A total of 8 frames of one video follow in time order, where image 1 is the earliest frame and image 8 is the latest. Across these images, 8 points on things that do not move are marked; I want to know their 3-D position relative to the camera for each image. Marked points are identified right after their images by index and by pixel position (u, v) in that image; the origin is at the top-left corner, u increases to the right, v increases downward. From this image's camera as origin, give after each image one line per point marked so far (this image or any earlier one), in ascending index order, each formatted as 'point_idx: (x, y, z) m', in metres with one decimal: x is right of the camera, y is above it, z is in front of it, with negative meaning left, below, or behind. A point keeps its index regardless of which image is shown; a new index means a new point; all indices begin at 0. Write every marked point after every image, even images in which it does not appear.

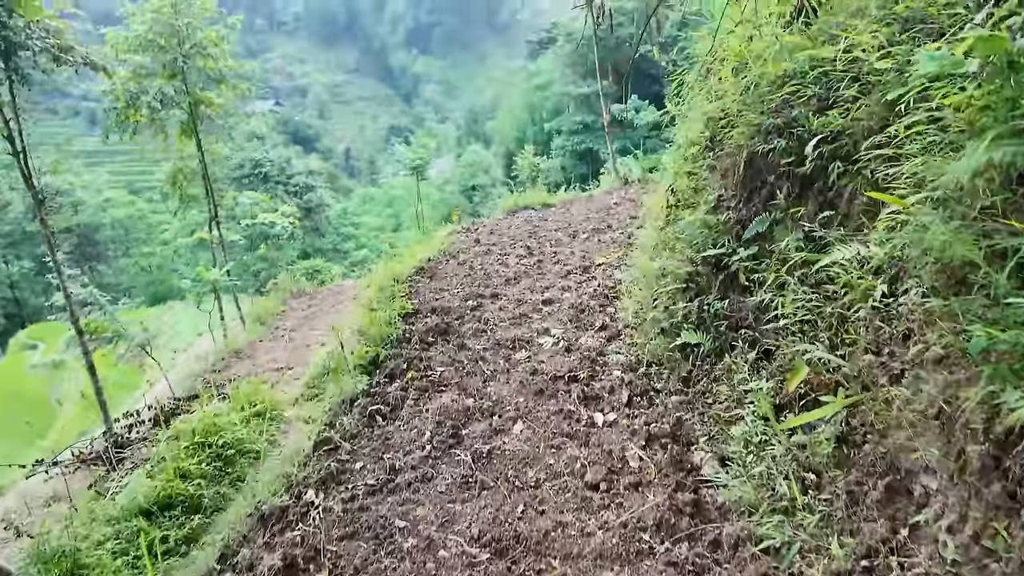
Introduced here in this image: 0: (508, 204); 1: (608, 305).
0: (0.0, +1.2, +8.4) m
1: (+0.6, -0.1, +3.6) m
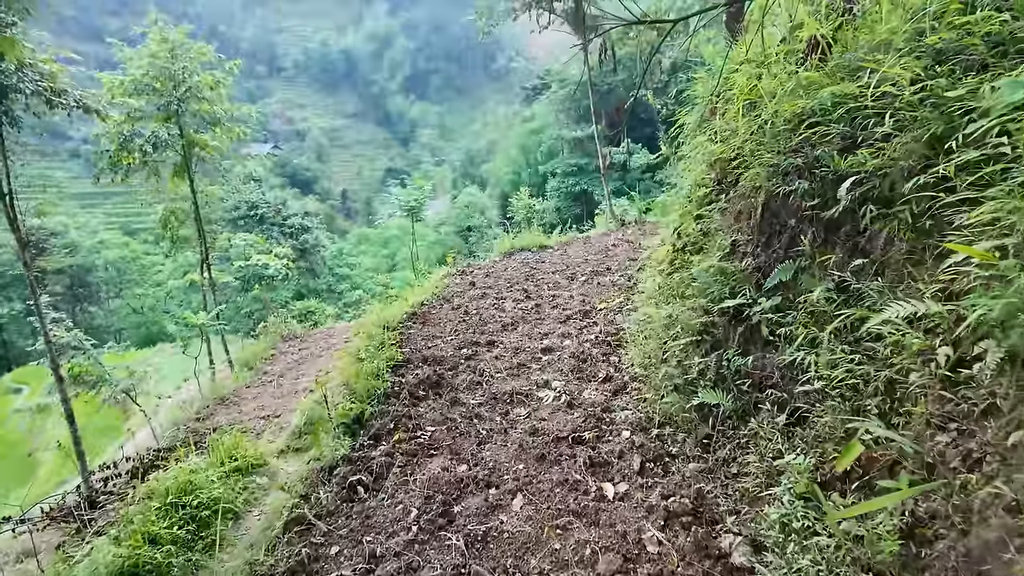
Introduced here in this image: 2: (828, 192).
0: (-0.1, +0.6, +8.2) m
1: (+0.6, -0.4, +3.4) m
2: (+1.1, +0.3, +2.0) m
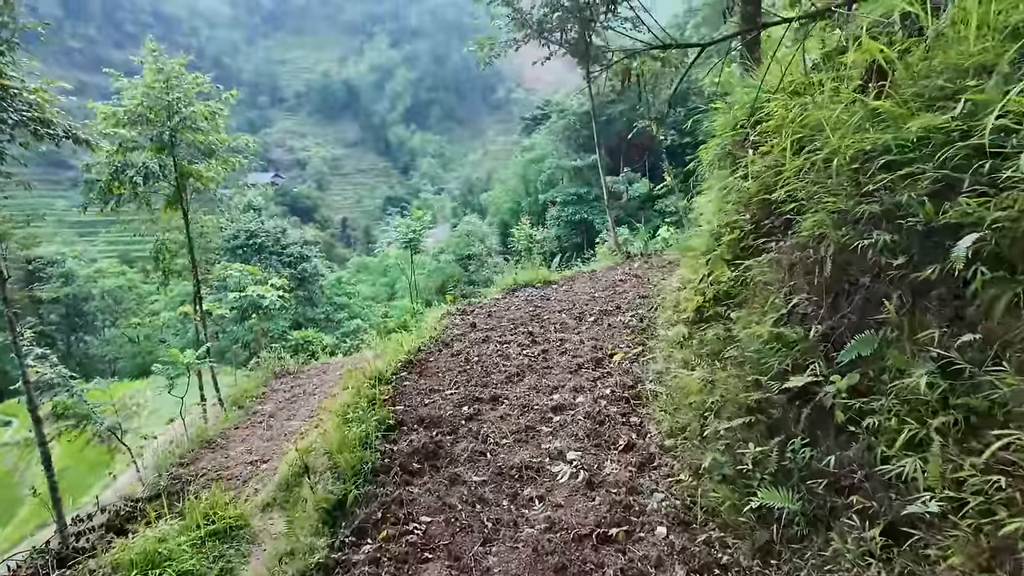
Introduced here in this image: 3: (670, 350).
0: (-0.1, +0.1, +7.8) m
1: (+0.6, -0.7, +3.0) m
2: (+1.1, +0.1, +1.6) m
3: (+0.9, -0.4, +3.4) m
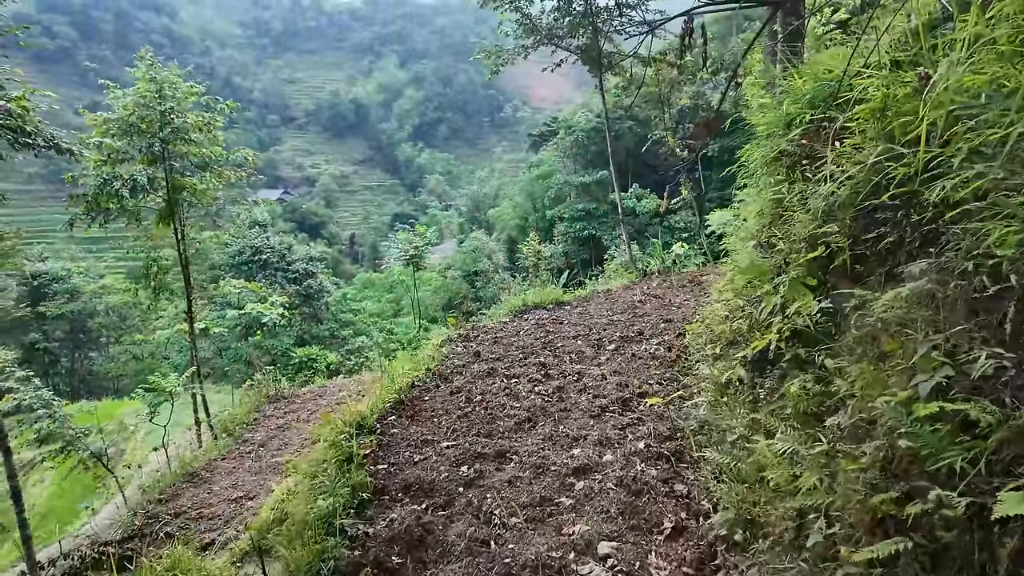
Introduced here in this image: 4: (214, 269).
0: (0.0, -0.2, +7.2) m
1: (+0.7, -0.8, +2.3) m
2: (+1.1, 0.0, +1.0) m
3: (+1.0, -0.5, +2.8) m
4: (-5.8, +0.4, +11.4) m
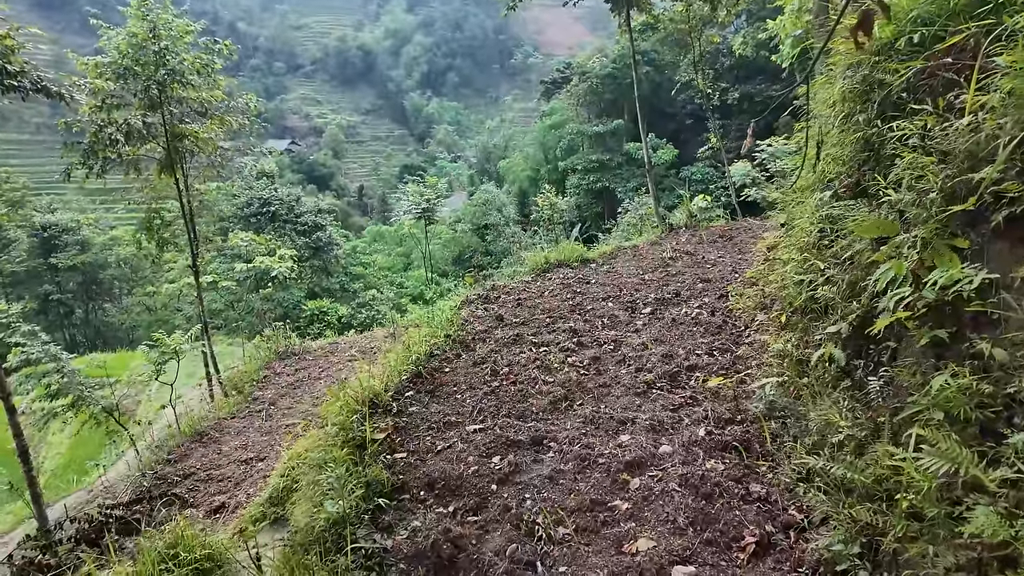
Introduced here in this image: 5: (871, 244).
0: (+0.3, +0.3, +6.7) m
1: (+0.8, -0.7, +1.9) m
2: (+1.3, 0.0, +0.5) m
3: (+1.1, -0.4, +2.3) m
4: (-5.5, +1.2, +11.0) m
5: (+1.3, +0.2, +2.2) m
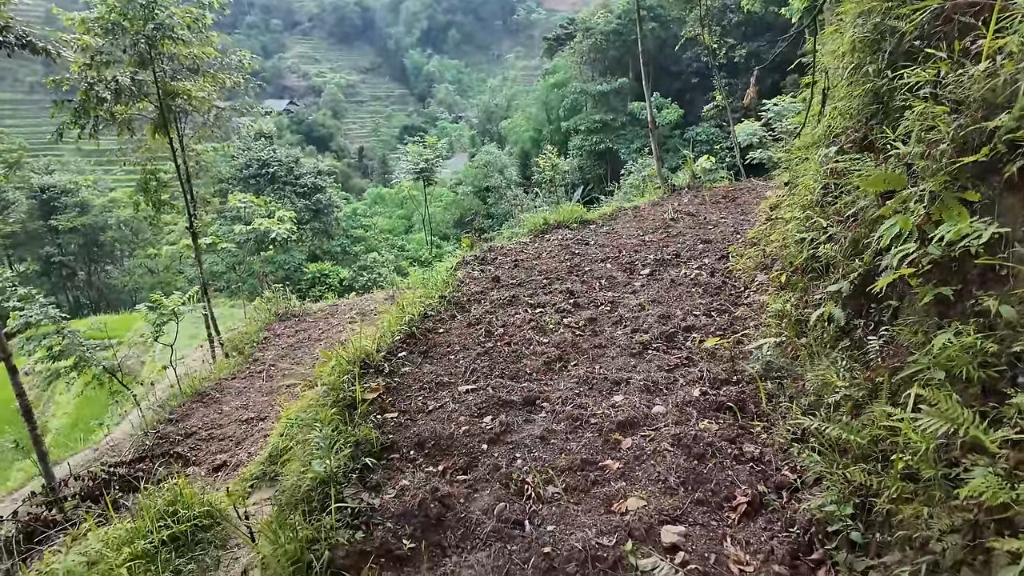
0: (+0.2, +0.8, +6.6) m
1: (+0.8, -0.5, +1.9) m
2: (+1.2, +0.1, +0.4) m
3: (+1.1, -0.2, +2.3) m
4: (-5.5, +1.9, +10.9) m
5: (+1.3, +0.3, +2.1) m
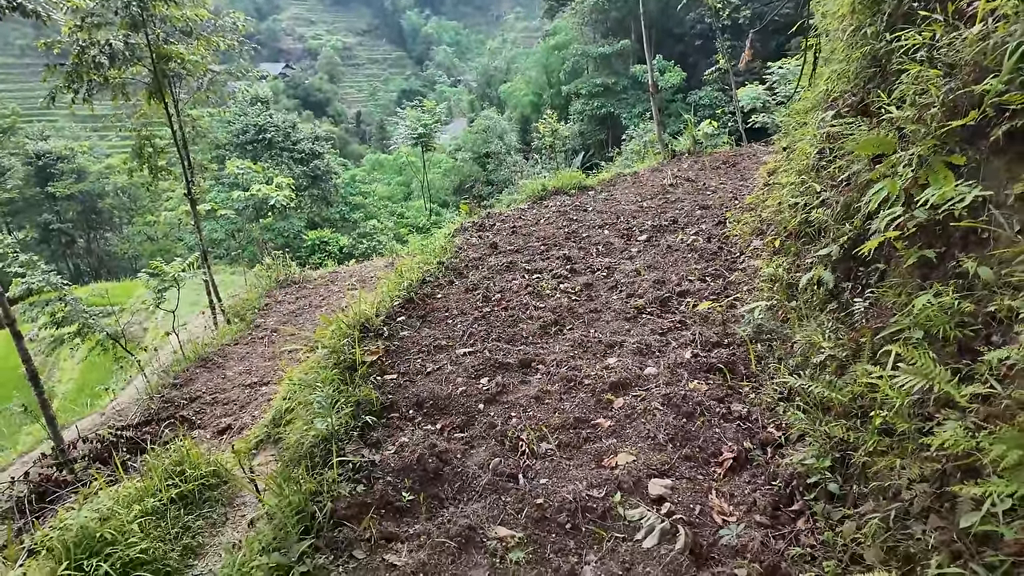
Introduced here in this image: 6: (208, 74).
0: (+0.2, +1.2, +6.6) m
1: (+0.8, -0.4, +2.0) m
2: (+1.2, +0.1, +0.4) m
3: (+1.1, 0.0, +2.3) m
4: (-5.5, +2.6, +10.8) m
5: (+1.3, +0.4, +2.1) m
6: (-3.3, +2.3, +6.4) m
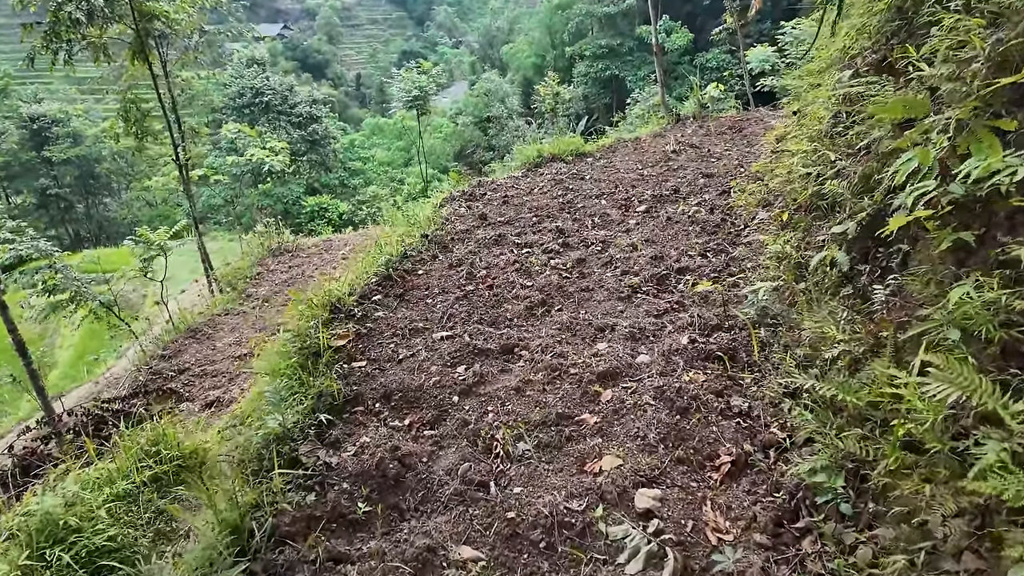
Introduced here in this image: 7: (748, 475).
0: (+0.2, +1.5, +6.3) m
1: (+0.7, -0.4, +1.8) m
2: (+1.1, +0.1, +0.2) m
3: (+1.0, 0.0, +2.1) m
4: (-5.6, +3.1, +10.4) m
5: (+1.2, +0.5, +1.9) m
6: (-3.4, +2.6, +6.0) m
7: (+0.6, -0.5, +1.5) m
